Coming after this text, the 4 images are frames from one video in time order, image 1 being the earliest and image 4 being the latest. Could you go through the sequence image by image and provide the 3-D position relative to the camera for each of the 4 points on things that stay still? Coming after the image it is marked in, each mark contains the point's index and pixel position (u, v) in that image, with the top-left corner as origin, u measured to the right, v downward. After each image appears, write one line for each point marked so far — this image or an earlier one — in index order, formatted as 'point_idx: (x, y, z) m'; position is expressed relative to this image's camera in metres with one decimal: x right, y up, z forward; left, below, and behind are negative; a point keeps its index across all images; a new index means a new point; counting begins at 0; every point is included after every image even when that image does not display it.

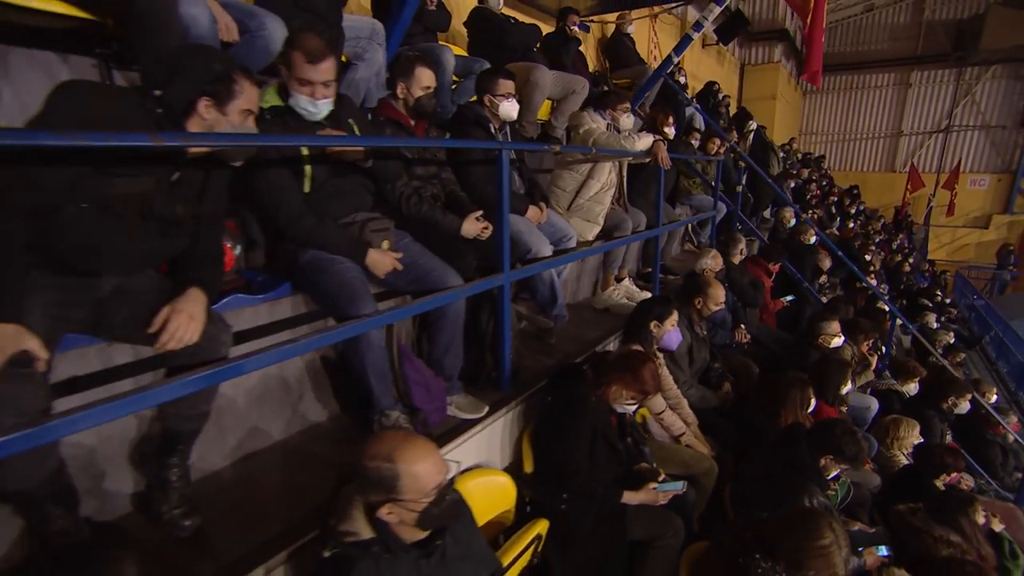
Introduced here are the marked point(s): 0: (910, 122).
0: (+11.7, +4.9, +14.4) m
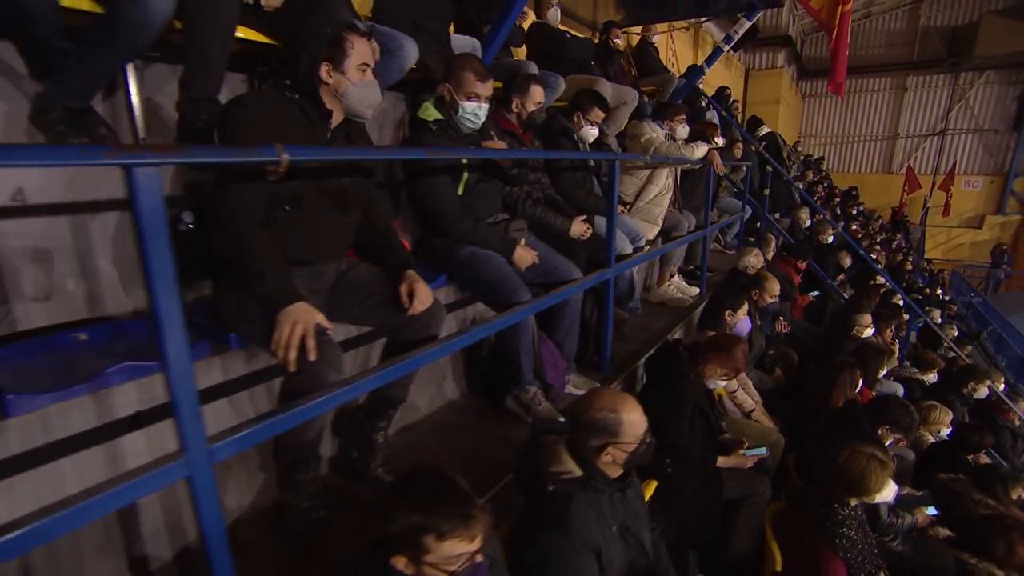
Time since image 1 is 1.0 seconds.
0: (+12.0, +5.0, +14.9) m
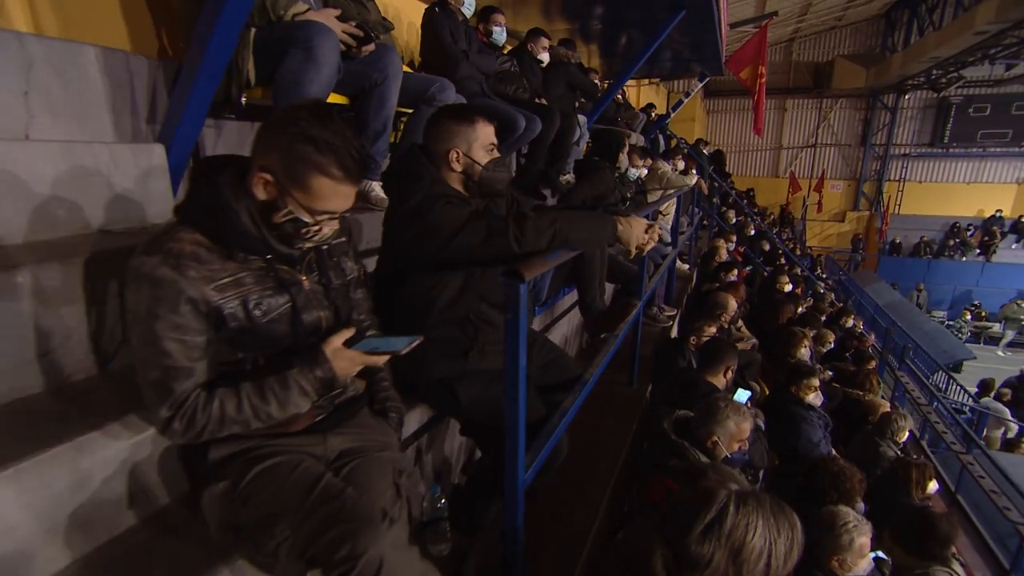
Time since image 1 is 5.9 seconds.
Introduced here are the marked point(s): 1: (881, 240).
0: (+10.7, +5.7, +19.0) m
1: (+13.7, +1.8, +18.2) m
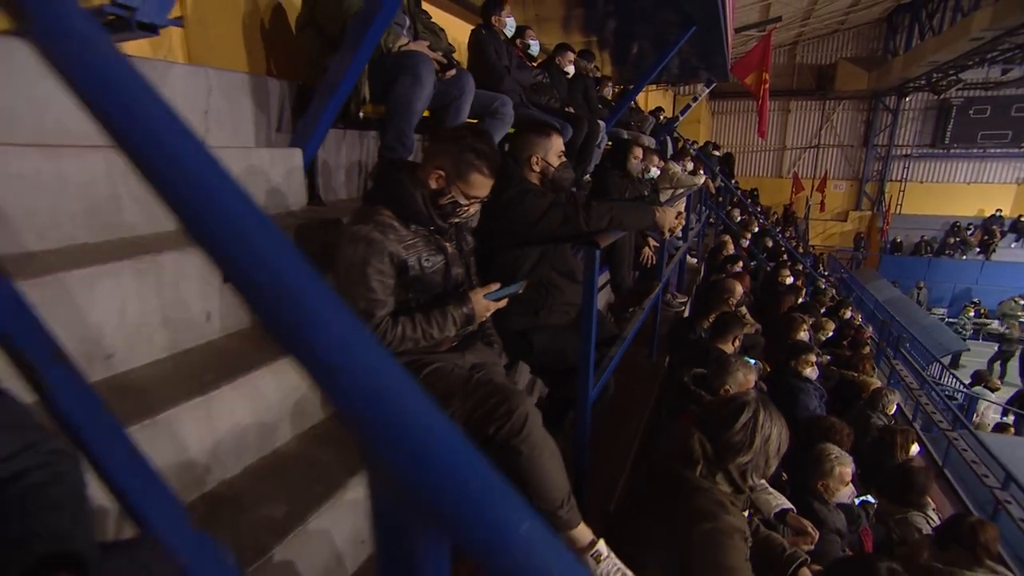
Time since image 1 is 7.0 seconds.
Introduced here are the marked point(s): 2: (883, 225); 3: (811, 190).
0: (+11.1, +5.8, +19.5) m
1: (+14.1, +1.9, +18.7) m
2: (+14.1, +2.4, +18.6) m
3: (+12.0, +3.9, +19.8) m
